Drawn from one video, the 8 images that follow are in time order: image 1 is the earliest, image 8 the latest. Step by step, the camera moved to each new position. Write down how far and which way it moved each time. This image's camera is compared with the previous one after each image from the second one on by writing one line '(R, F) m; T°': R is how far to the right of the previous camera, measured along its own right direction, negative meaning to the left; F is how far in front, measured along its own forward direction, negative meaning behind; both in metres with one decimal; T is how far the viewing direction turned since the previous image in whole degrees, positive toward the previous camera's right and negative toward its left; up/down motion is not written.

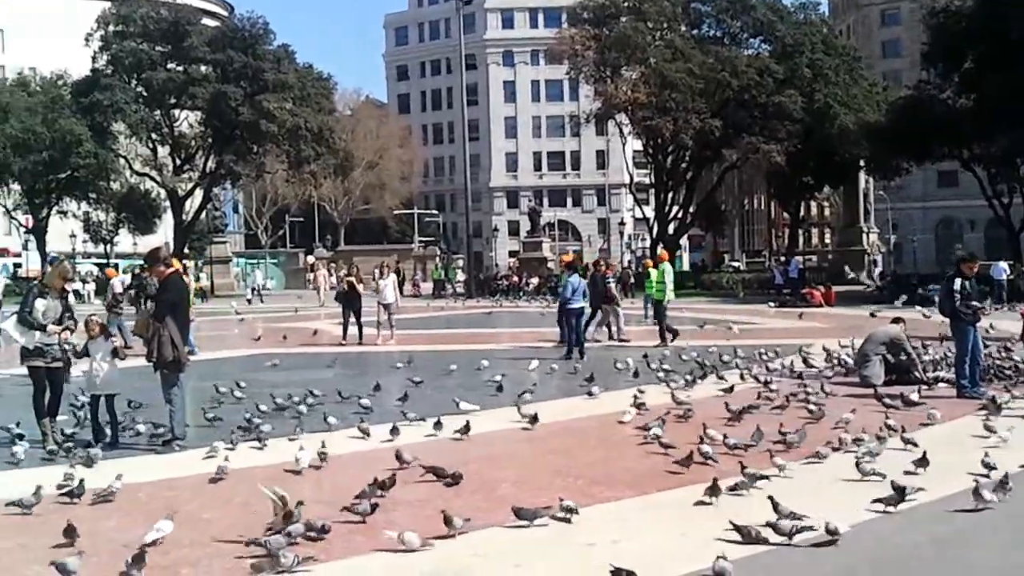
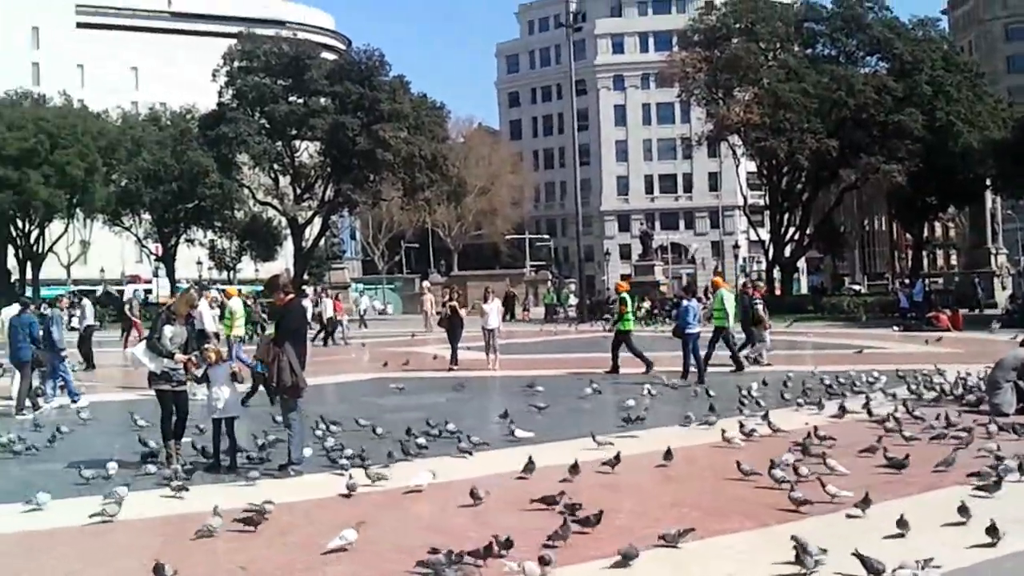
(+0.6, -0.1) m; -6°
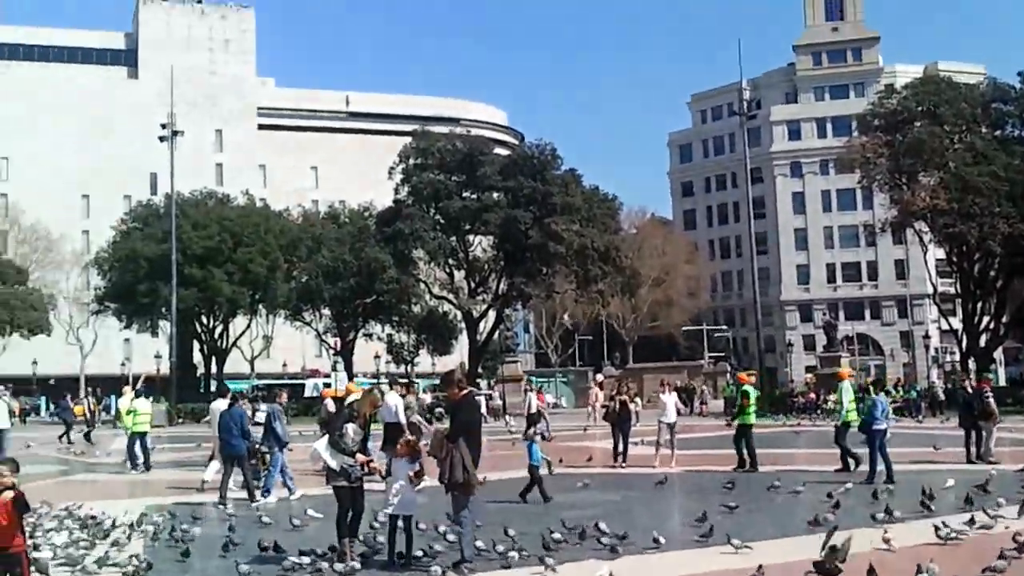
(+0.1, +0.6) m; -8°
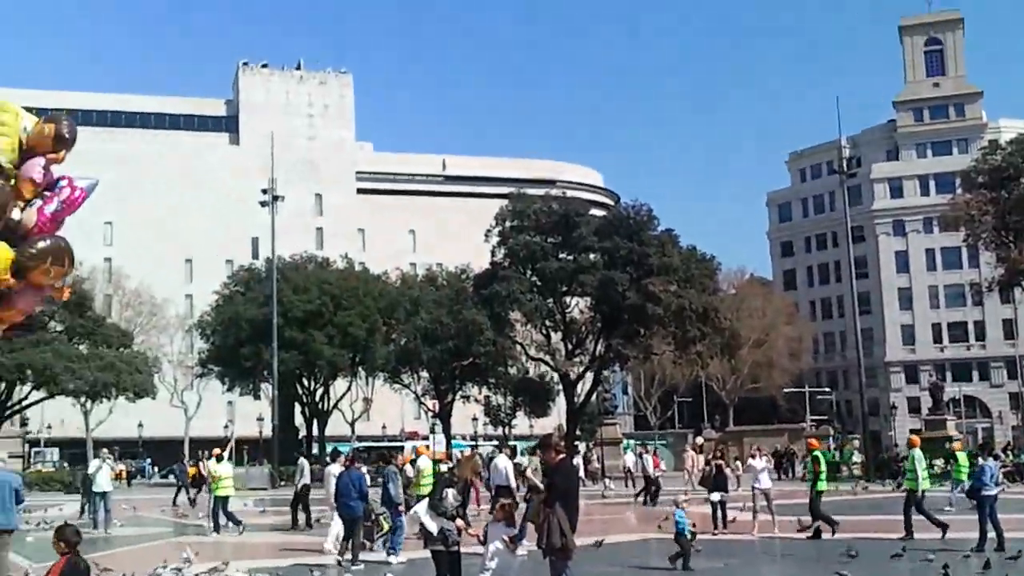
(0.0, +0.1) m; -4°
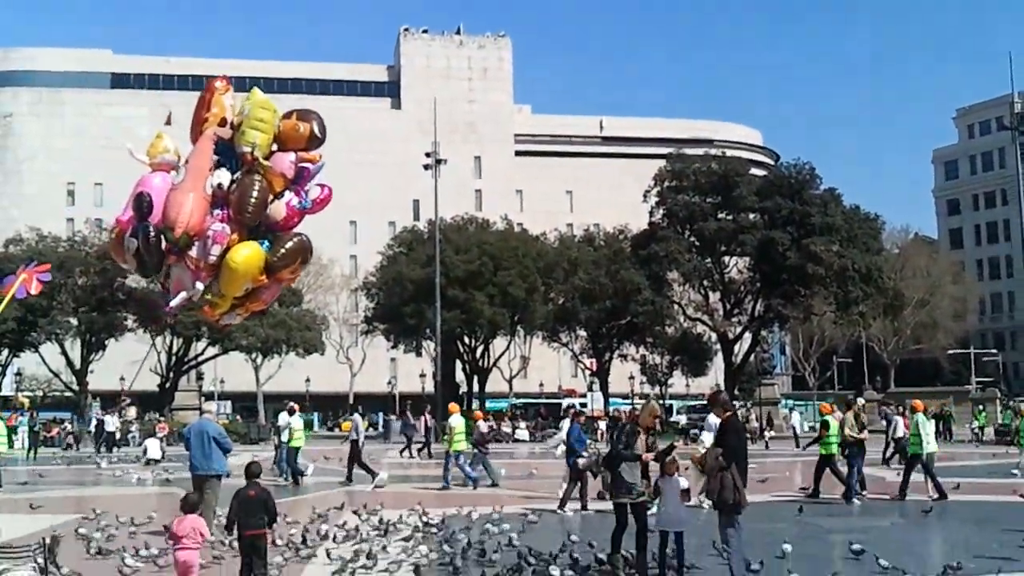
(-0.2, -0.7) m; -6°
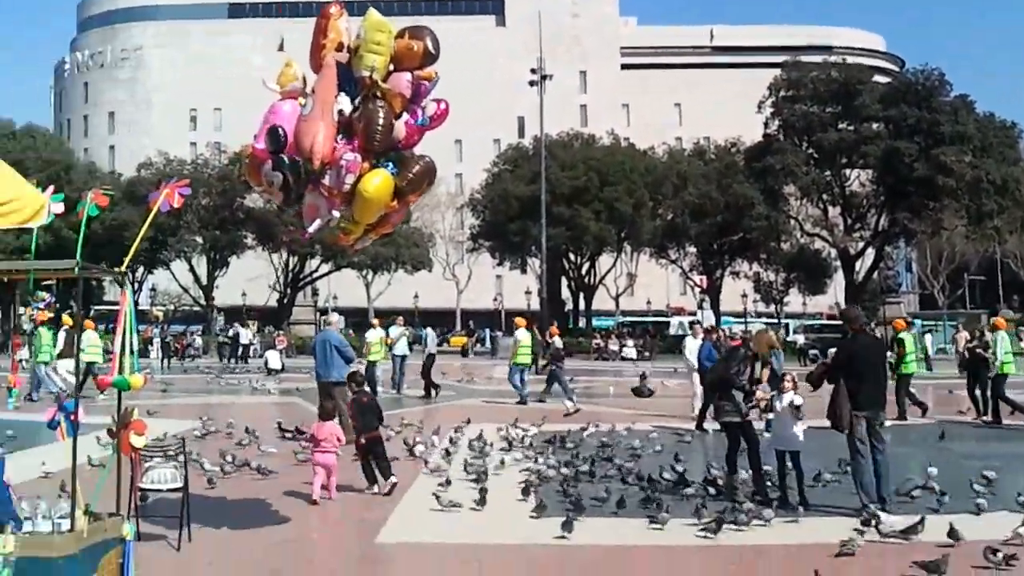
(-0.2, +1.2) m; -4°
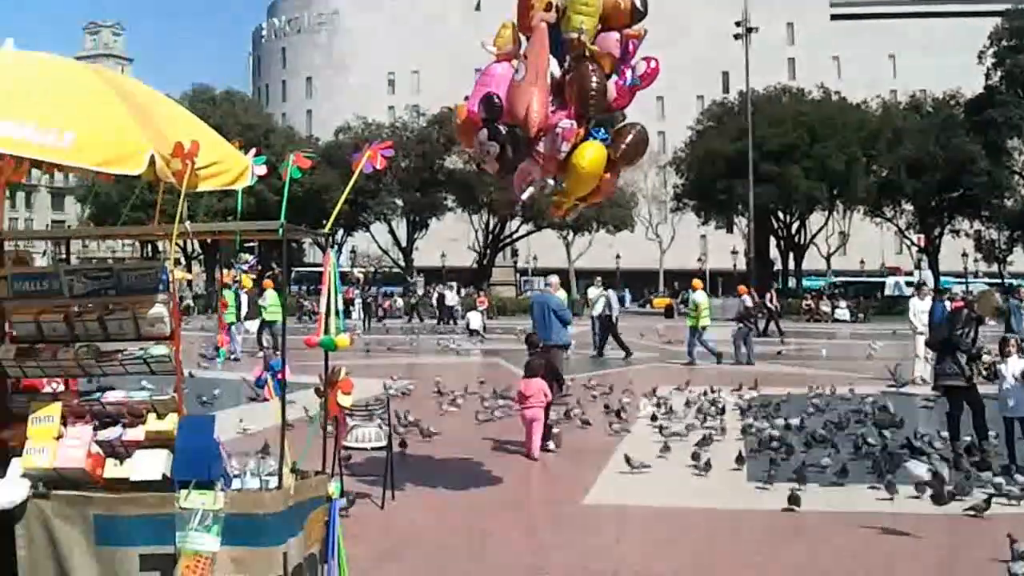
(0.0, +0.4) m; -9°
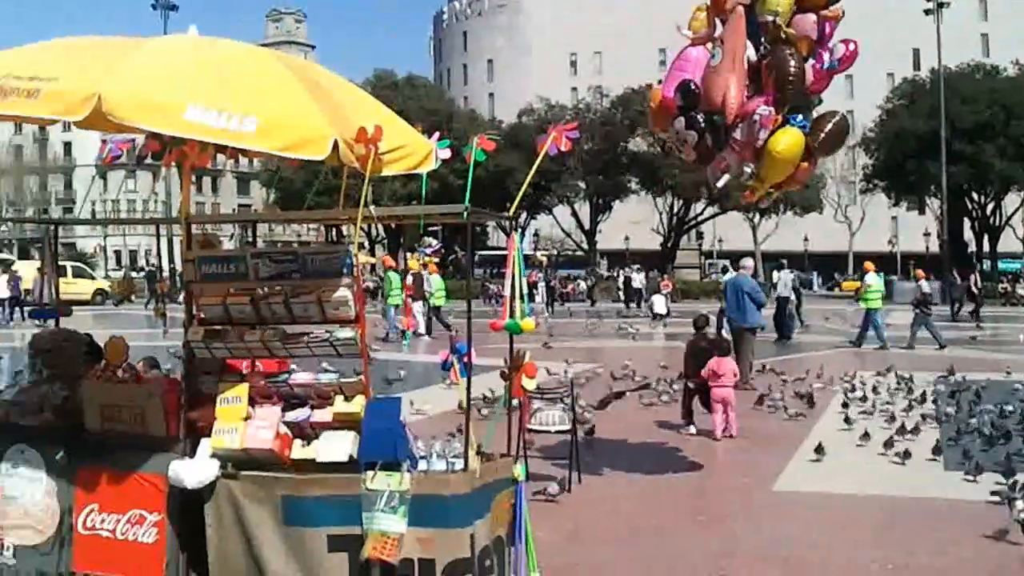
(0.0, +0.2) m; -8°
